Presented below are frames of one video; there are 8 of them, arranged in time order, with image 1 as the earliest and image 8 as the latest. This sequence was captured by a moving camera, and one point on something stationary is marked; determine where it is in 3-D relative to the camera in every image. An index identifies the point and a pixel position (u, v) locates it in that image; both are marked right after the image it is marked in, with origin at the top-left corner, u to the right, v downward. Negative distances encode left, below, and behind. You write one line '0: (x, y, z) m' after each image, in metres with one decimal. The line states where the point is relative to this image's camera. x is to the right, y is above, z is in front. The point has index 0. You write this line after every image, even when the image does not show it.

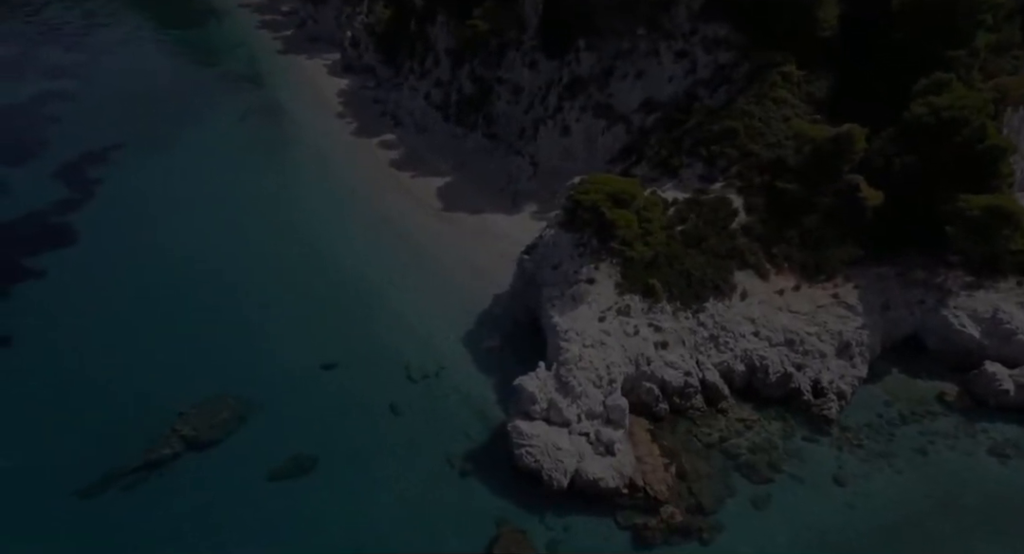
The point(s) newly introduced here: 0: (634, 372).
0: (+3.3, -2.6, +16.9) m
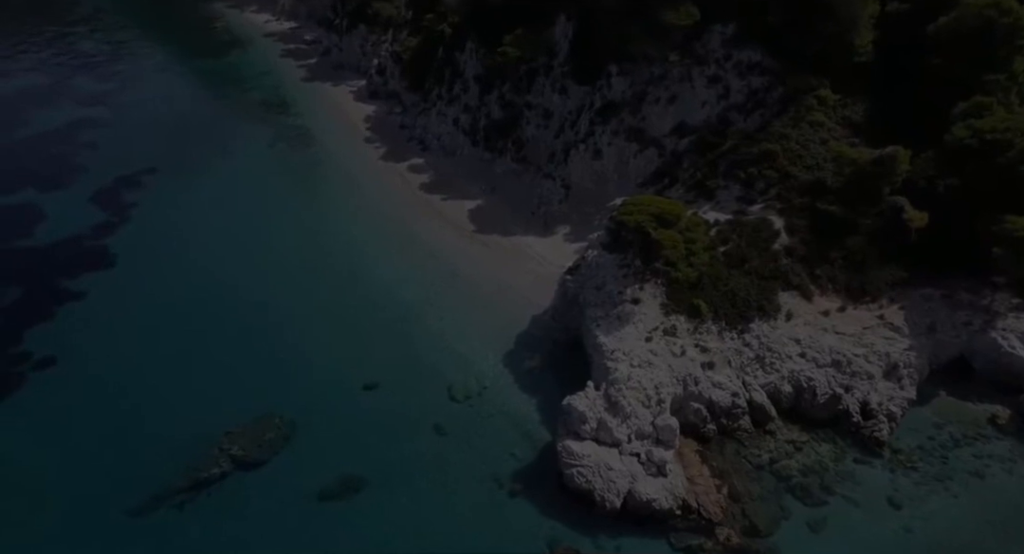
0: (+4.6, -3.1, +16.8) m
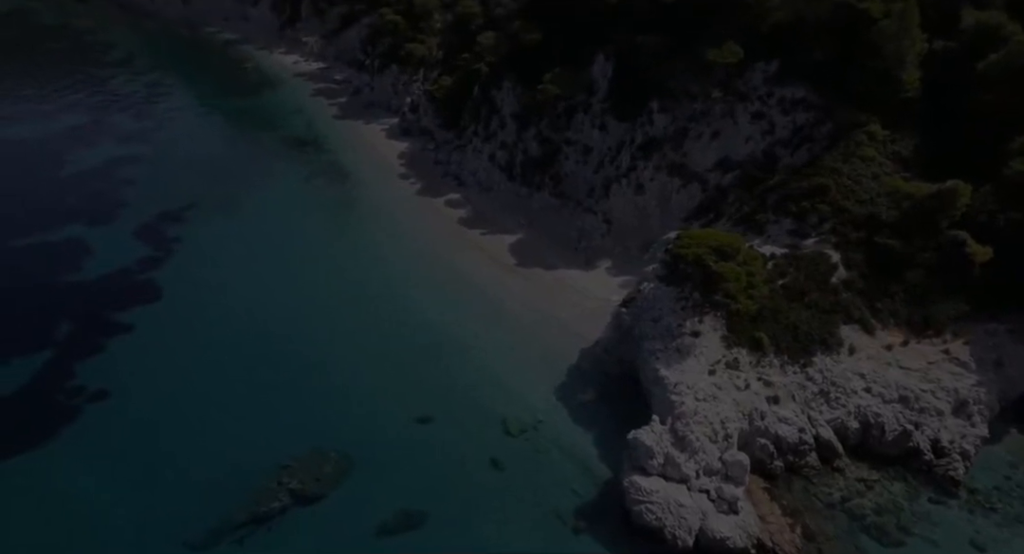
0: (+6.2, -4.0, +16.5) m
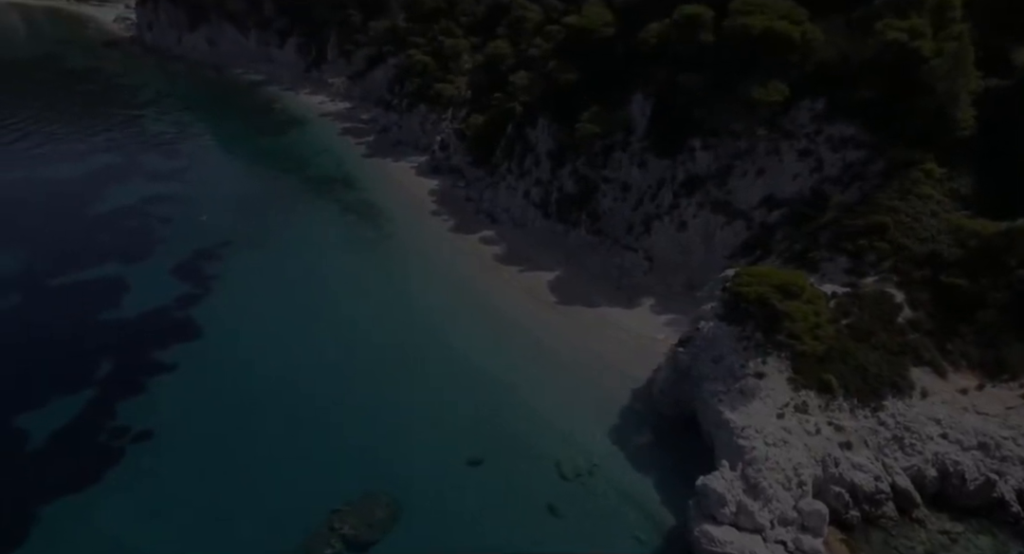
0: (+7.8, -5.0, +15.7) m
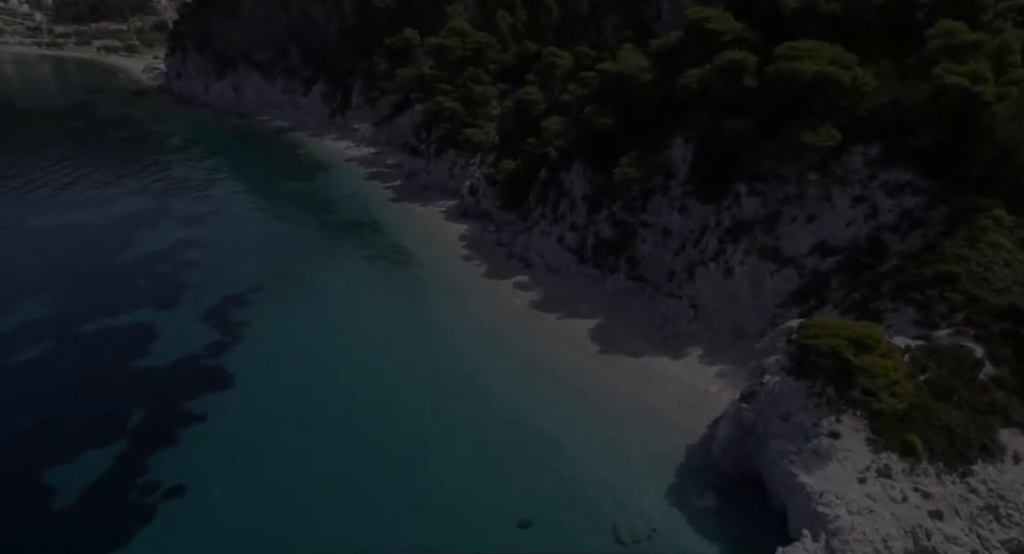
0: (+9.3, -6.2, +14.4) m
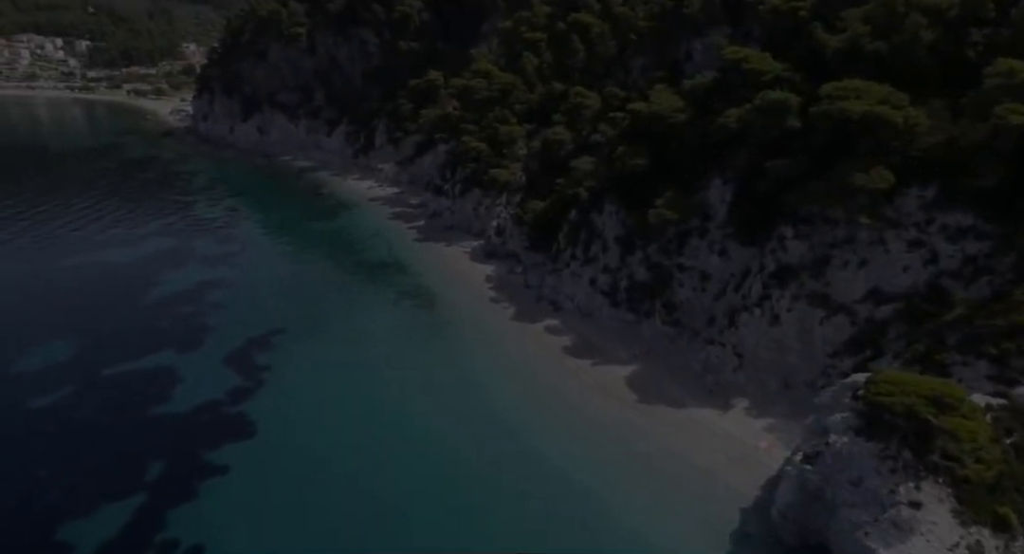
0: (+10.3, -7.4, +12.7) m
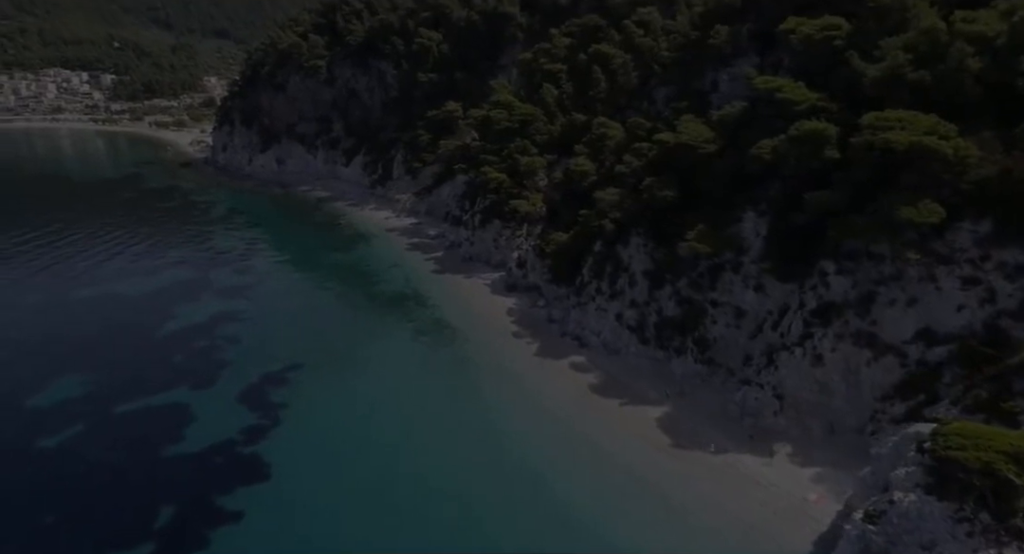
0: (+11.1, -8.3, +11.1) m
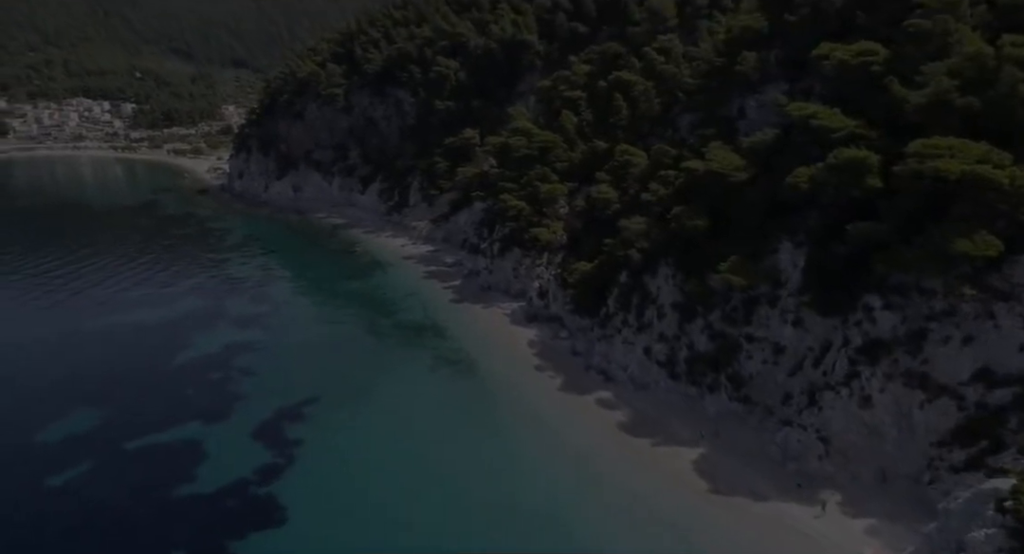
0: (+11.8, -9.0, +9.5) m
